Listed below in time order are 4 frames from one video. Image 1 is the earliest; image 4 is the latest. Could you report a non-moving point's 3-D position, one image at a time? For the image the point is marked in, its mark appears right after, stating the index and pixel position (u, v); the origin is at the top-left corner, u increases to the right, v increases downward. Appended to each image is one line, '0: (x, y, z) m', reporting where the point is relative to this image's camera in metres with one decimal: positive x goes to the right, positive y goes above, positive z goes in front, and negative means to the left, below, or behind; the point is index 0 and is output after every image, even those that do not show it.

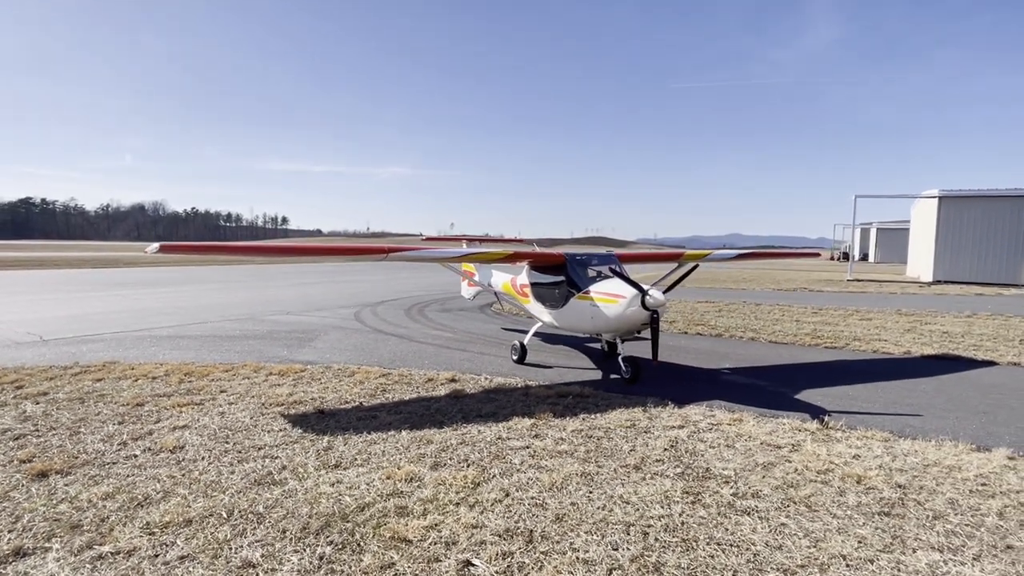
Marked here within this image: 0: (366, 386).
0: (-1.6, -1.1, +6.3) m
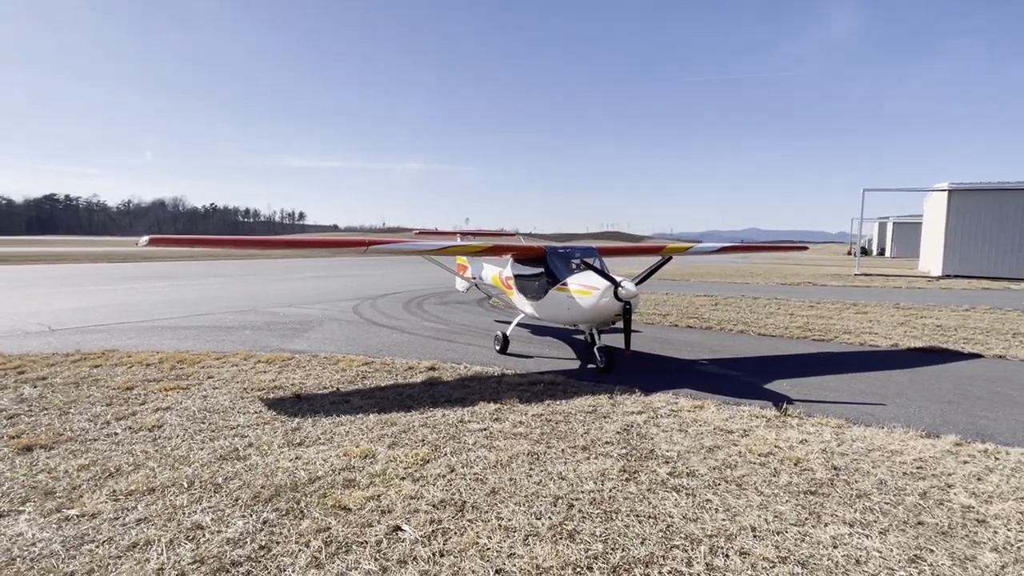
0: (-1.9, -1.0, +6.6) m
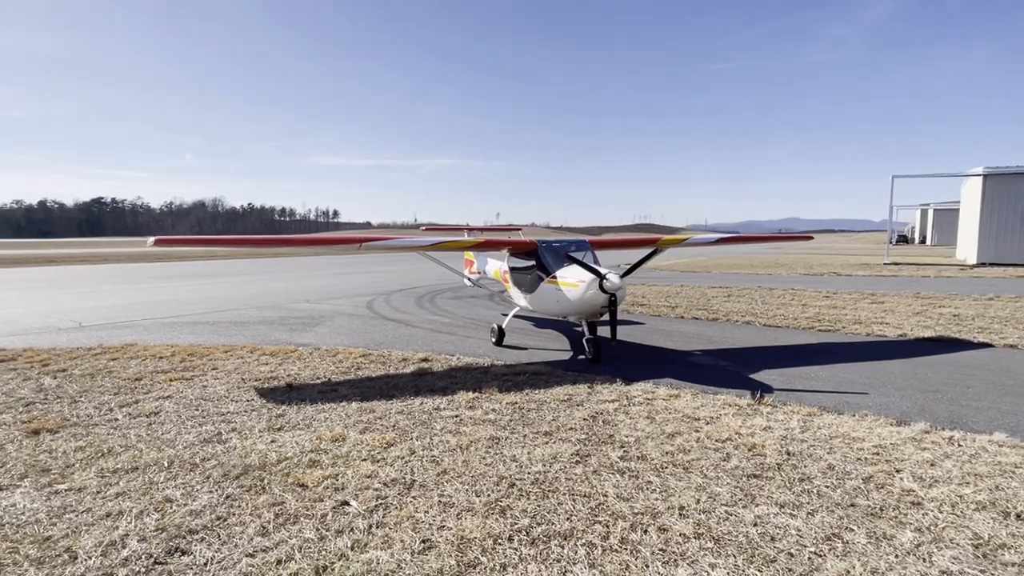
0: (-2.1, -0.9, +6.9) m
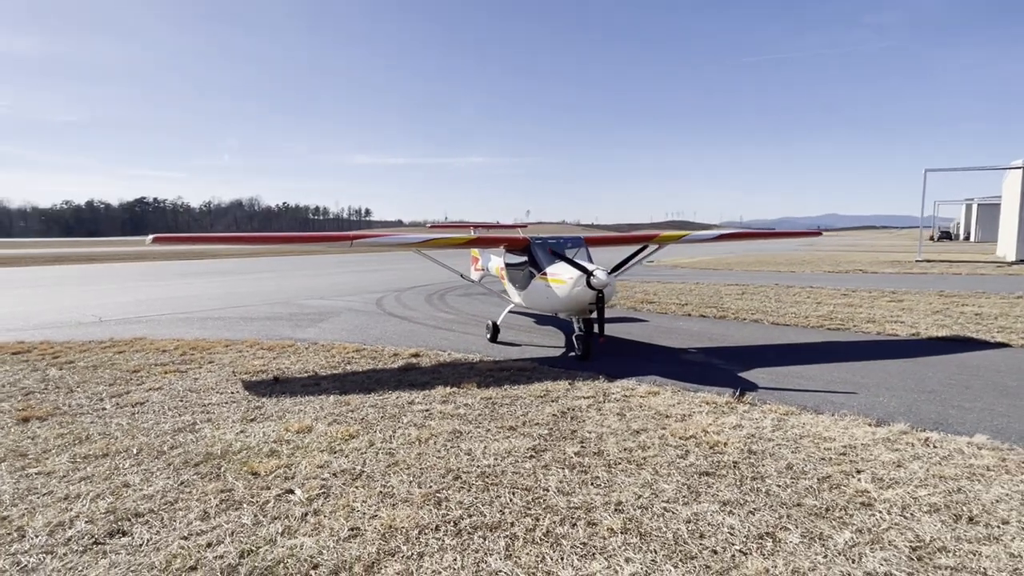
0: (-2.2, -0.9, +7.1) m
